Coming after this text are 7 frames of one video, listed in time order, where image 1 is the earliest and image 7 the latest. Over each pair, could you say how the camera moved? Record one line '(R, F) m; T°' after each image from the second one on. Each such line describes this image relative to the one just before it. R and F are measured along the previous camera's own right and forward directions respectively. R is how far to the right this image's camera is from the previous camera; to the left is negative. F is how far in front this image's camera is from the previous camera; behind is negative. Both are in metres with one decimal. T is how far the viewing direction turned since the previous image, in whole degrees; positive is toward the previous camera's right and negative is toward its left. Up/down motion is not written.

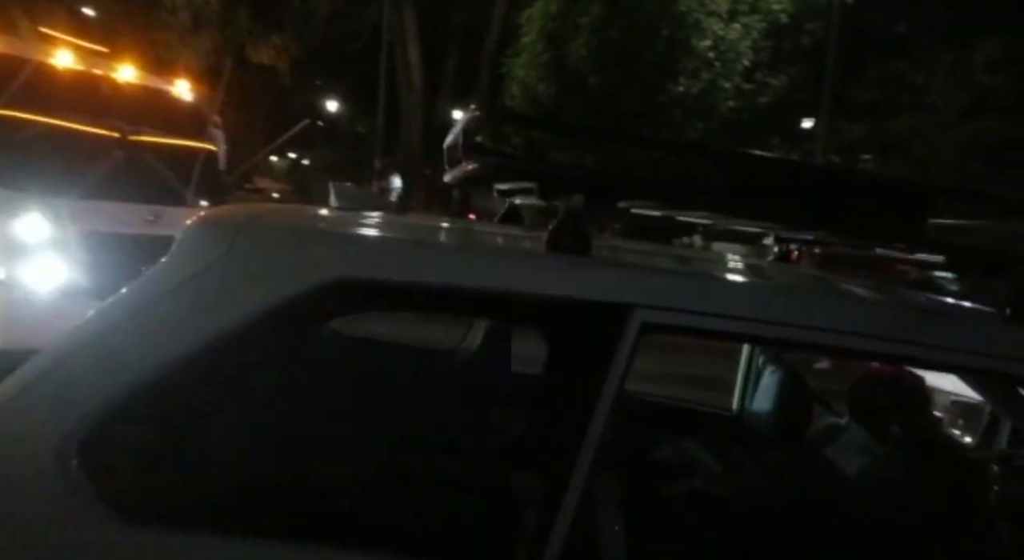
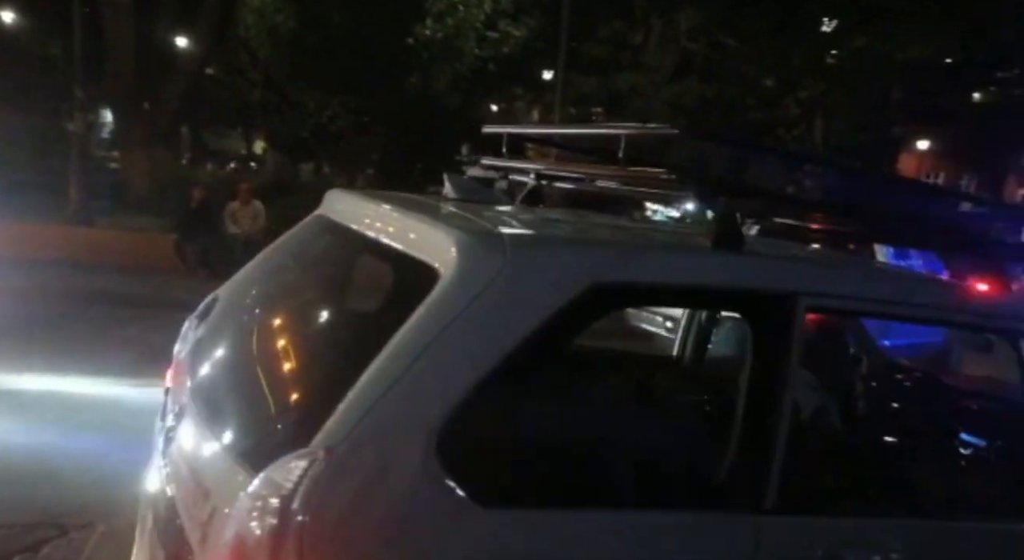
(-0.8, +0.1) m; +20°
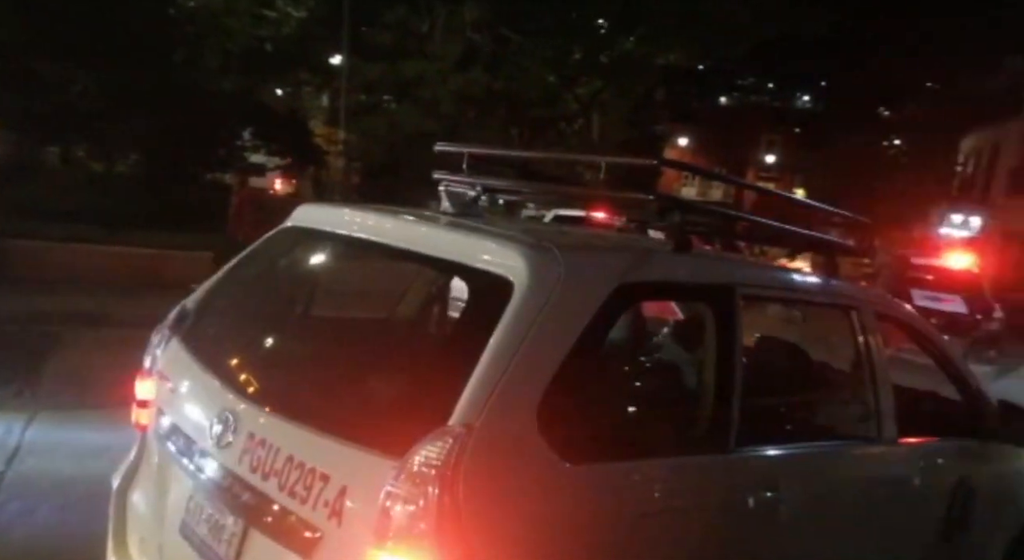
(-0.5, -0.2) m; +17°
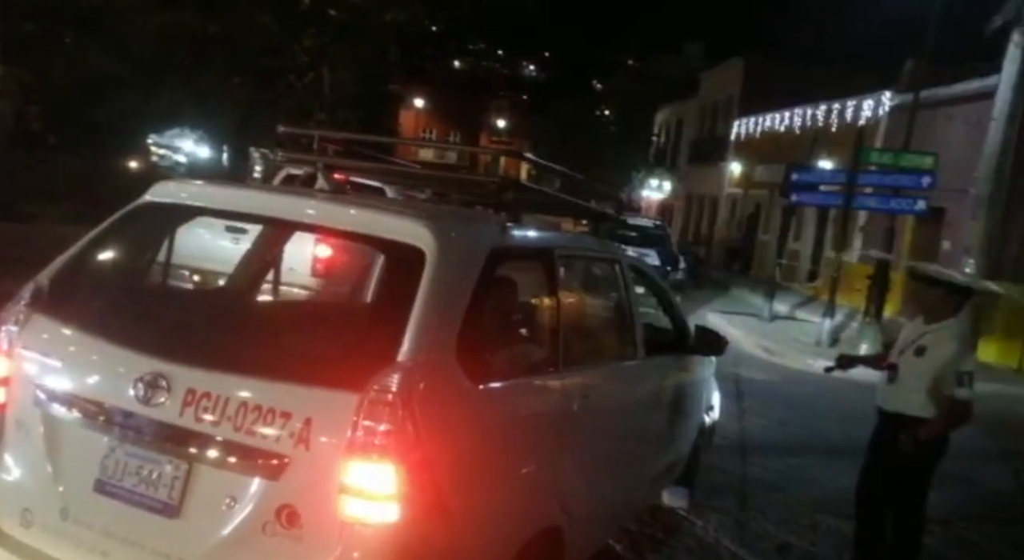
(-0.4, -0.3) m; +20°
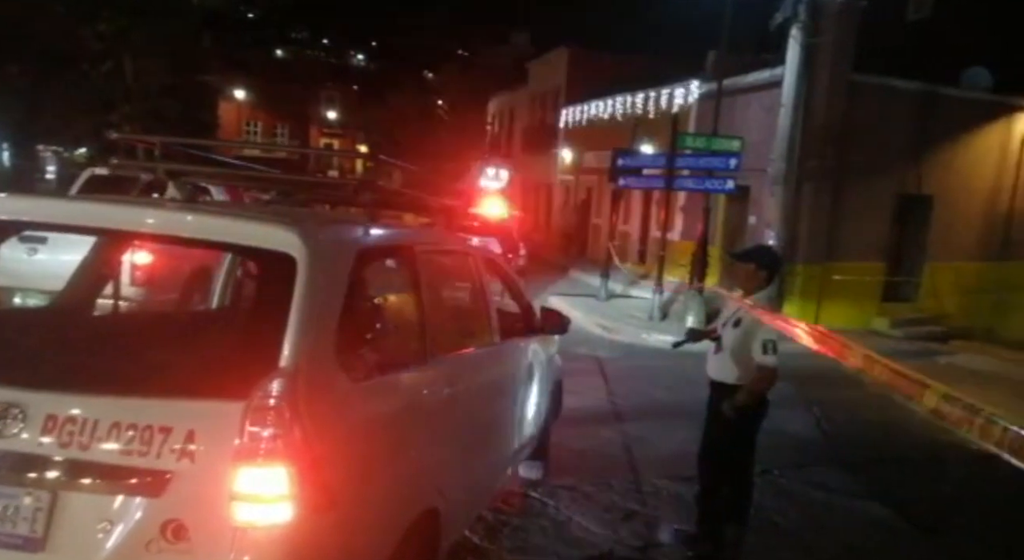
(-0.1, -0.1) m; +12°
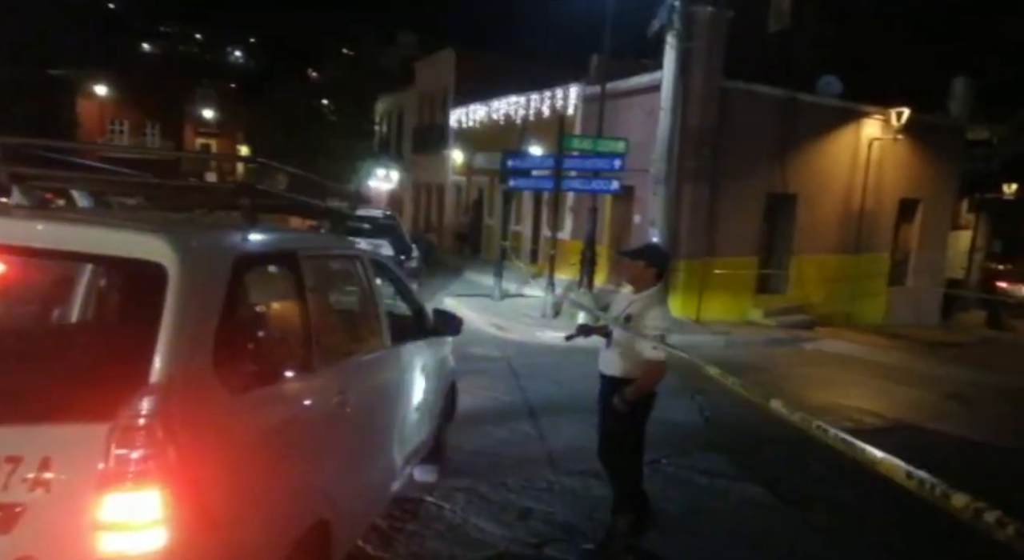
(0.0, 0.0) m; +8°
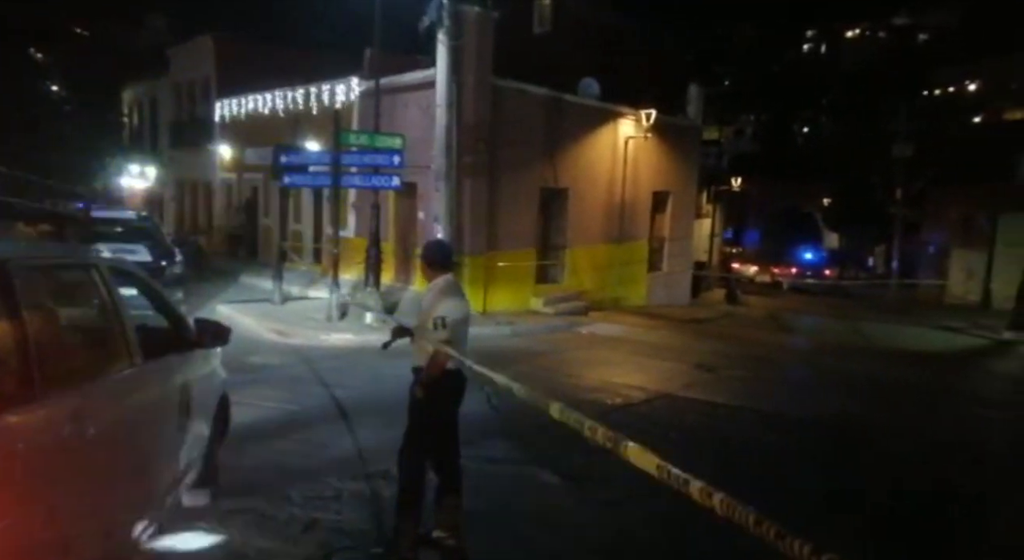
(+0.1, +0.1) m; +16°
